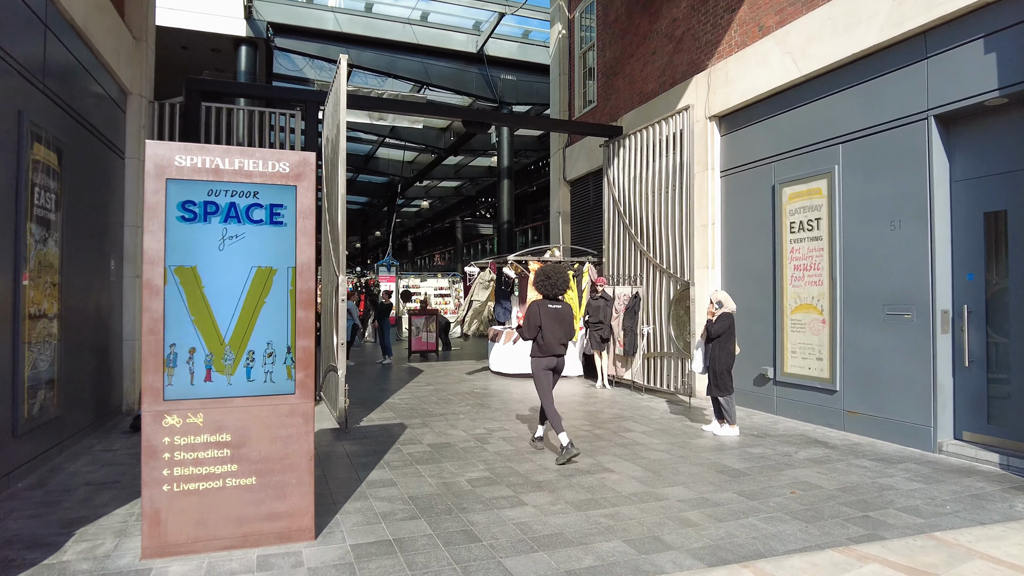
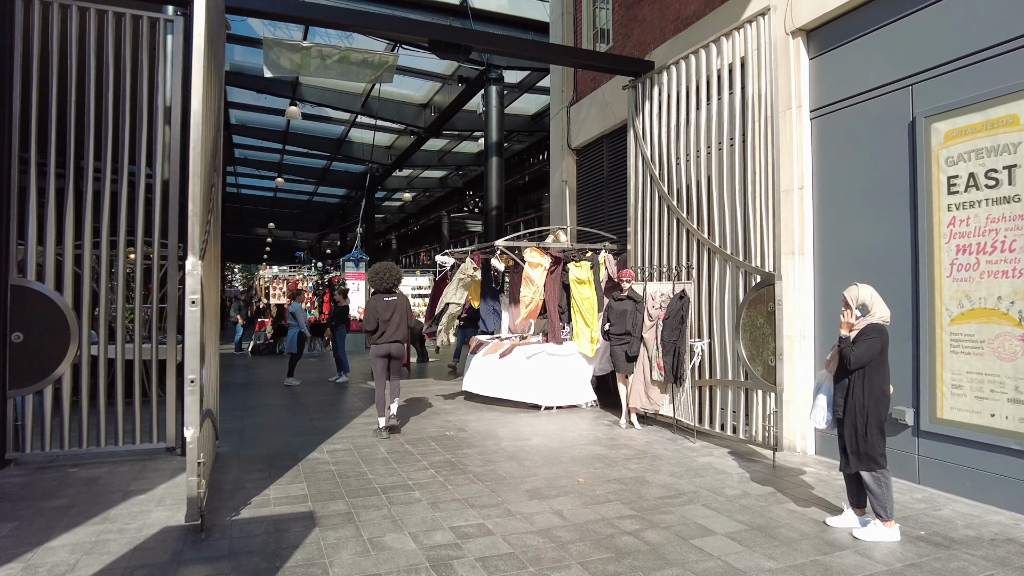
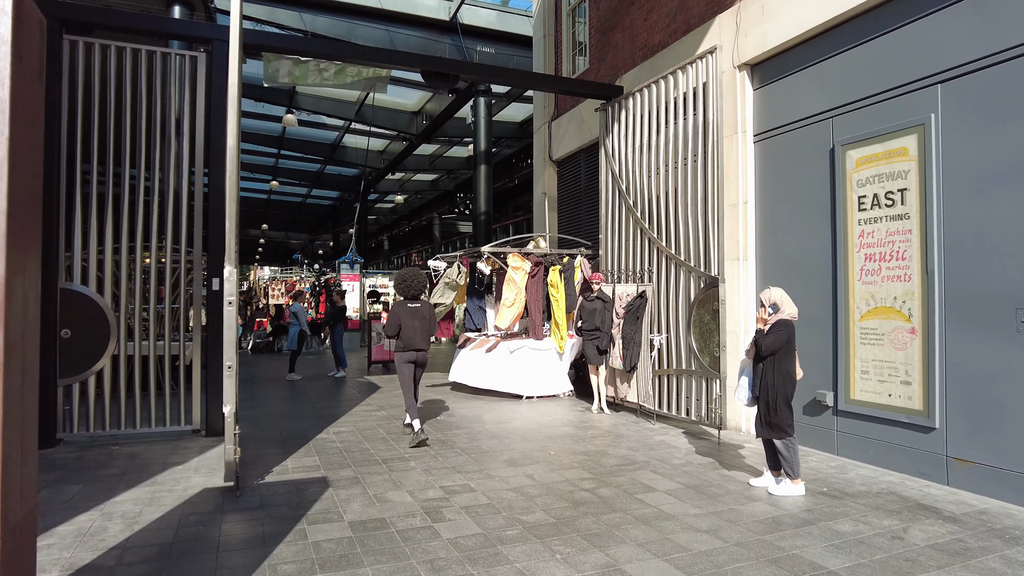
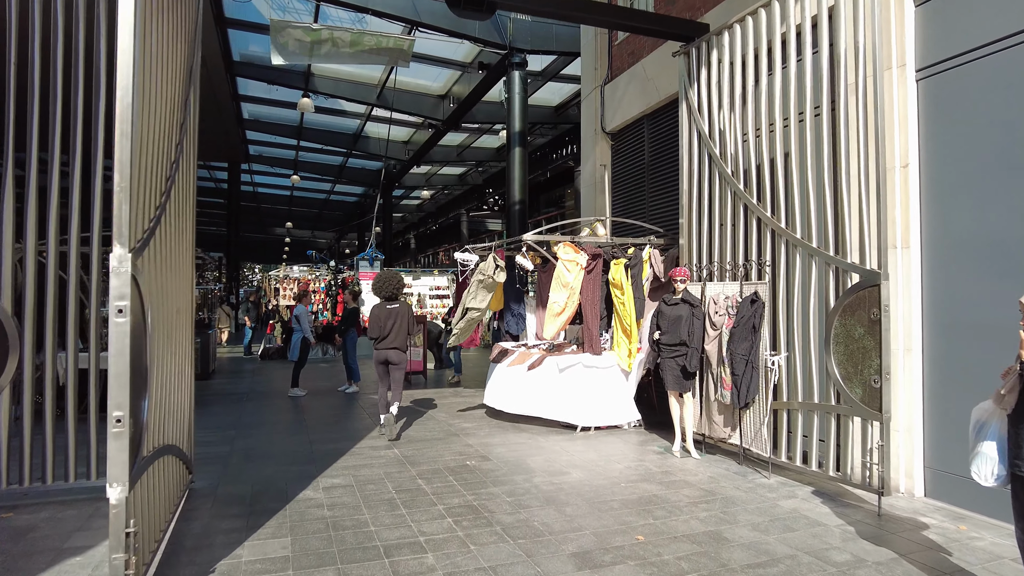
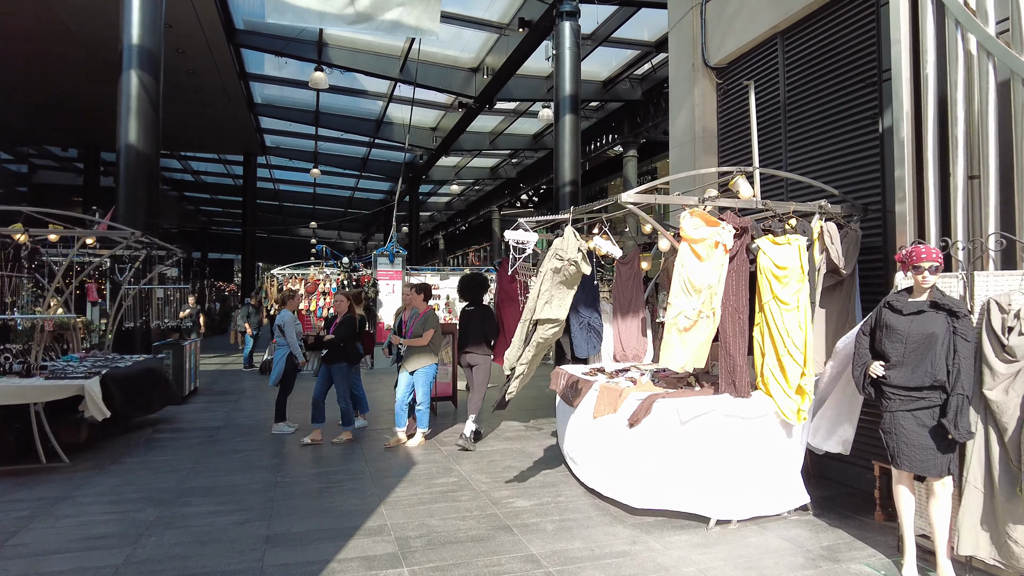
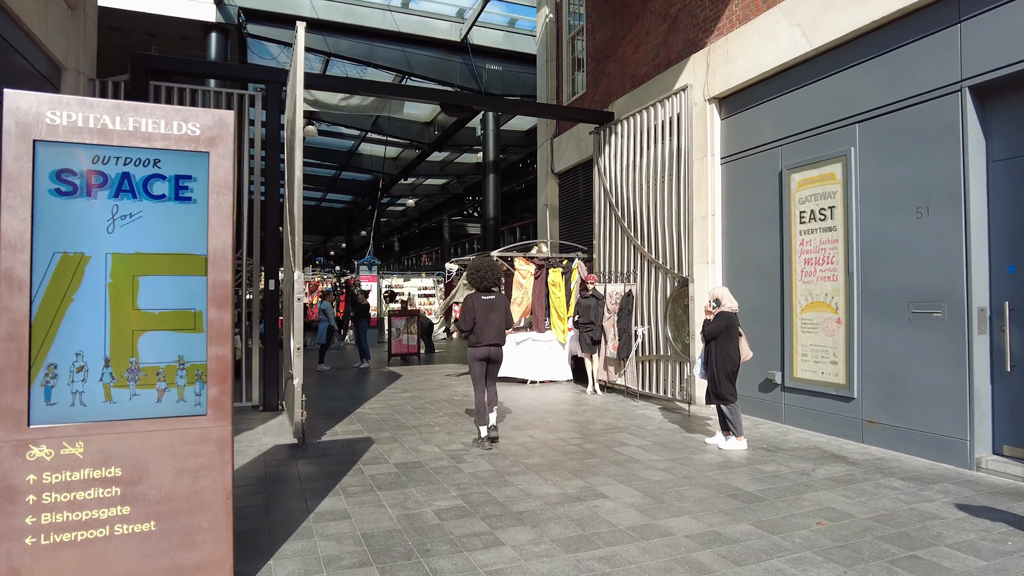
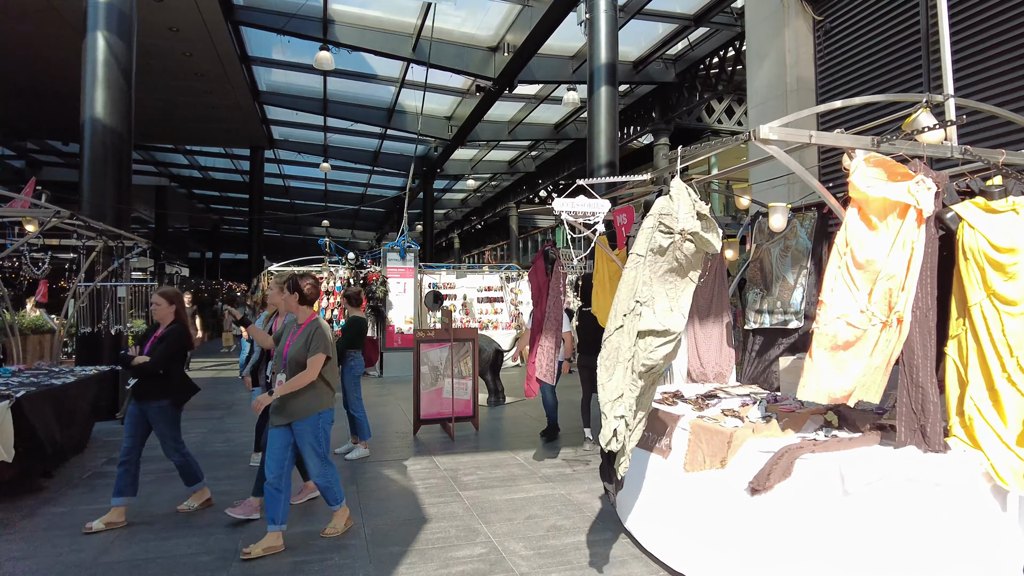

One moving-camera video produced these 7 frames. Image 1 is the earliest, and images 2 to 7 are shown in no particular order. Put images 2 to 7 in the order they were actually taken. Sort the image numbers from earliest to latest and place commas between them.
6, 3, 2, 4, 5, 7
